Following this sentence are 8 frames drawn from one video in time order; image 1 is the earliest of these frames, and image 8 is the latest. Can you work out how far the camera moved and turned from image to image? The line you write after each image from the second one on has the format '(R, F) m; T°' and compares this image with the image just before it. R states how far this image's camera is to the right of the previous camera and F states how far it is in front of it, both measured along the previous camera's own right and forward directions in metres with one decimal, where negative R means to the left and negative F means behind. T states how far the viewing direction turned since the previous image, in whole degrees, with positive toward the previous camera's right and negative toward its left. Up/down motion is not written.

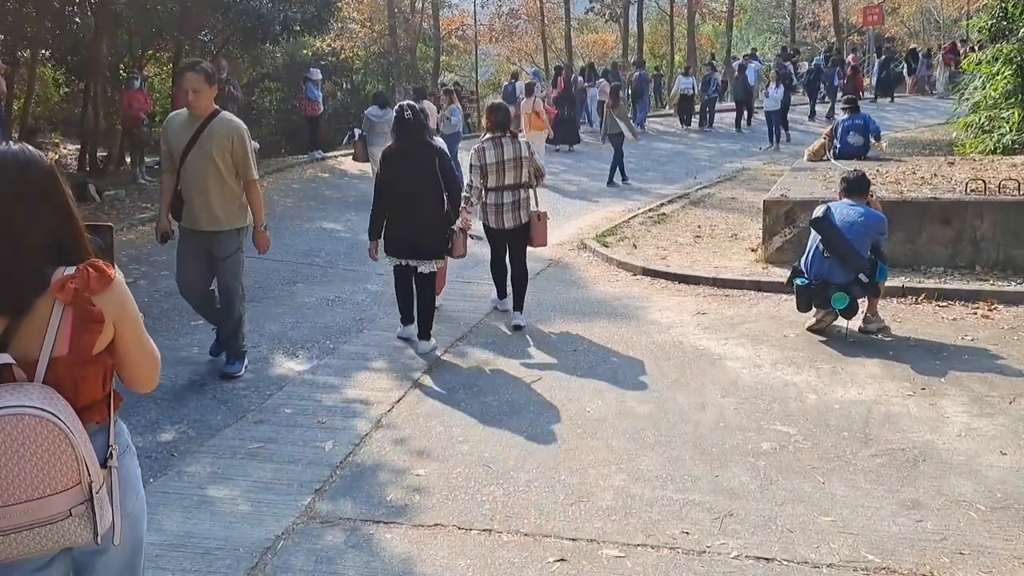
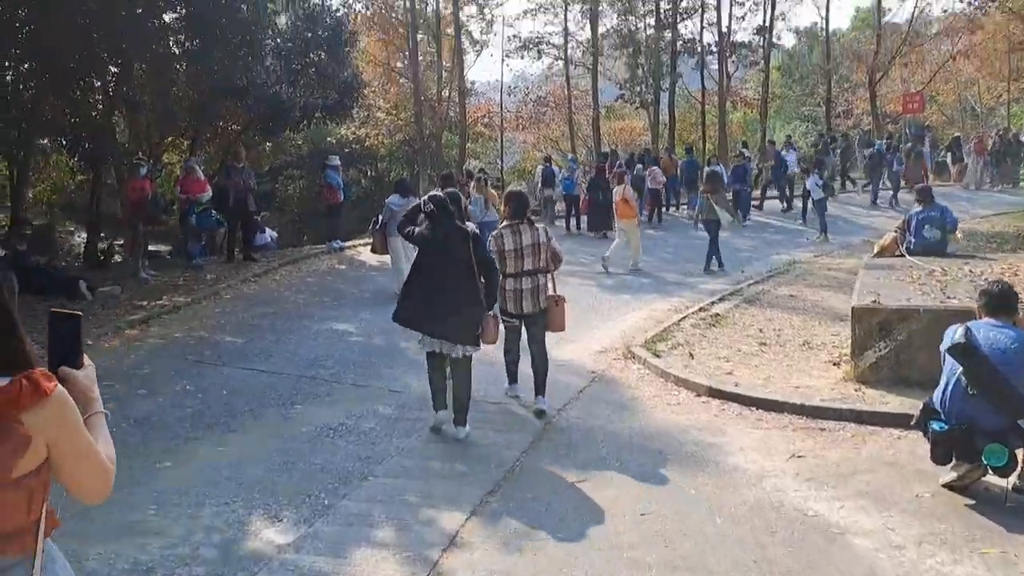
(-0.2, +1.4) m; -2°
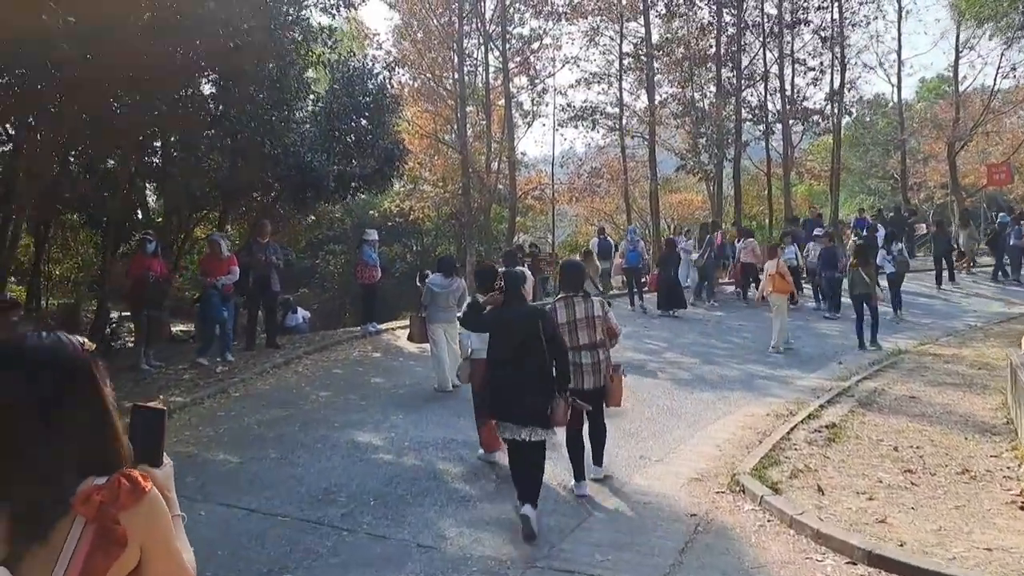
(-0.2, +1.9) m; -3°
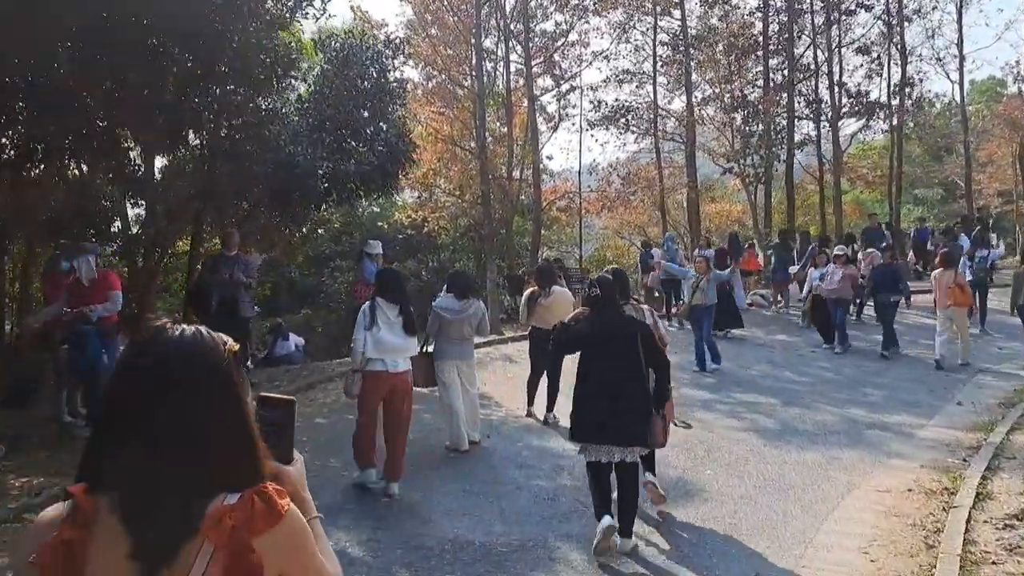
(-0.1, +2.6) m; -1°
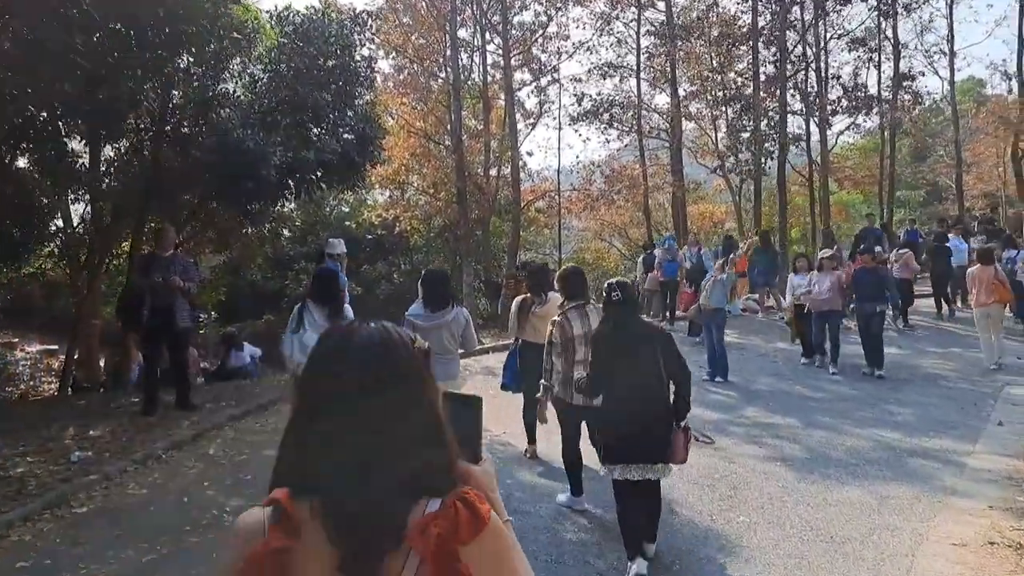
(-0.1, +1.4) m; +2°
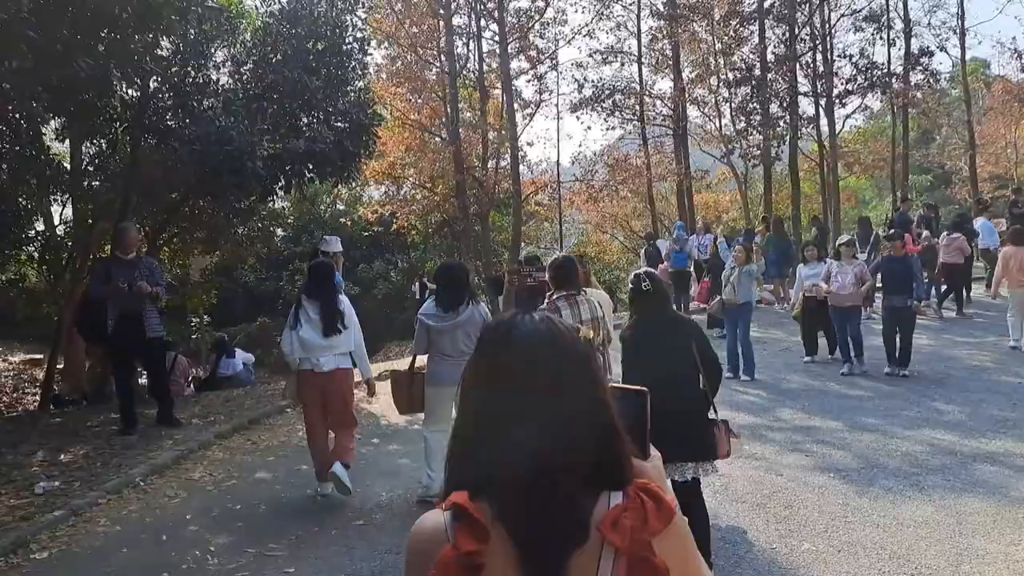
(-0.2, +0.8) m; 0°
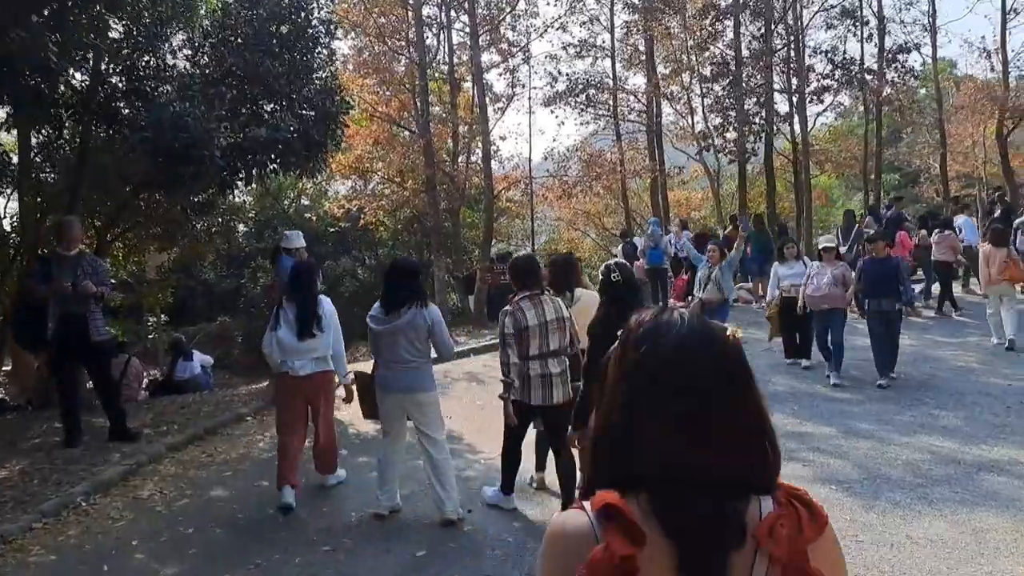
(-0.1, +0.5) m; +2°
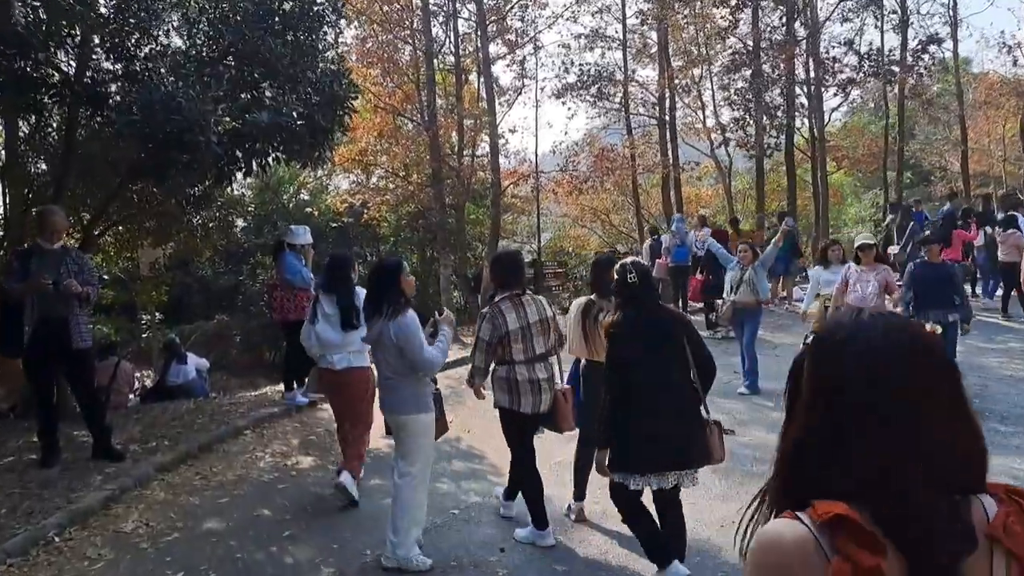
(-0.3, +0.8) m; 0°
